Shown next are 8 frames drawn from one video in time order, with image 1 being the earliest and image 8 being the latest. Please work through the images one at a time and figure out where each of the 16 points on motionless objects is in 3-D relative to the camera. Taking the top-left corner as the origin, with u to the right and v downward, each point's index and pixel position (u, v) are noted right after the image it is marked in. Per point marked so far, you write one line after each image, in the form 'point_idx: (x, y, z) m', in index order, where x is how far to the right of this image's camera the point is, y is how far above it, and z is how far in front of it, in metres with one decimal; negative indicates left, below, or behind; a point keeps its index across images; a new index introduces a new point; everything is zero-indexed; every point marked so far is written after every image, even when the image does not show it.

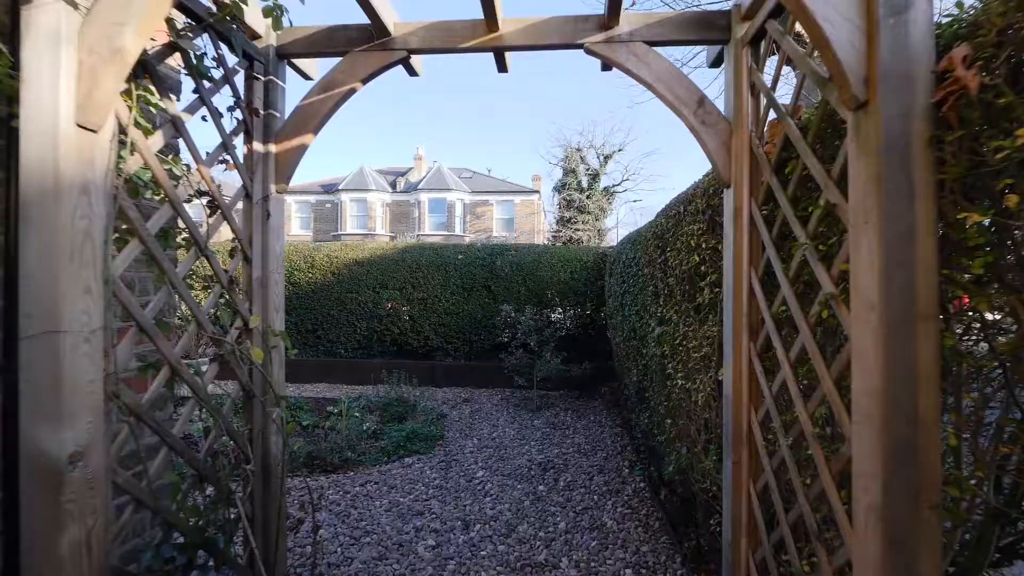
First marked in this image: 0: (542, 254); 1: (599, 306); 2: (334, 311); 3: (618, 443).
0: (+0.5, +0.5, +7.7) m
1: (+1.3, -0.3, +7.4) m
2: (-2.8, -0.4, +8.1) m
3: (+1.0, -1.5, +4.9) m
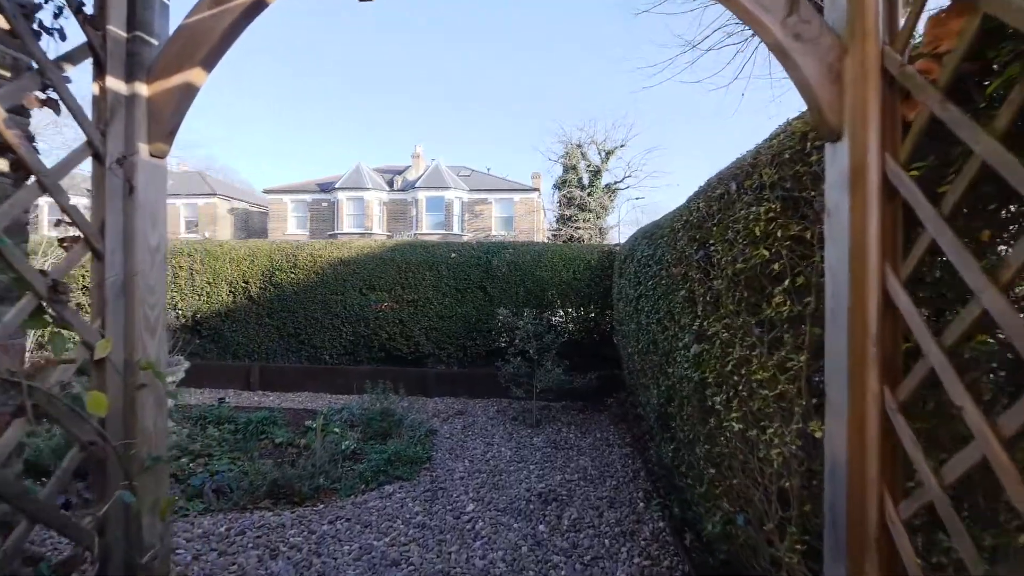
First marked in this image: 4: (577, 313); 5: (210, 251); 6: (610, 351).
0: (+0.4, +0.5, +7.1) m
1: (+1.2, -0.3, +6.8) m
2: (-2.8, -0.4, +7.5) m
3: (+1.0, -1.5, +4.3) m
4: (+0.9, -0.3, +6.8) m
5: (-4.5, +0.6, +7.9) m
6: (+1.3, -0.8, +6.8) m
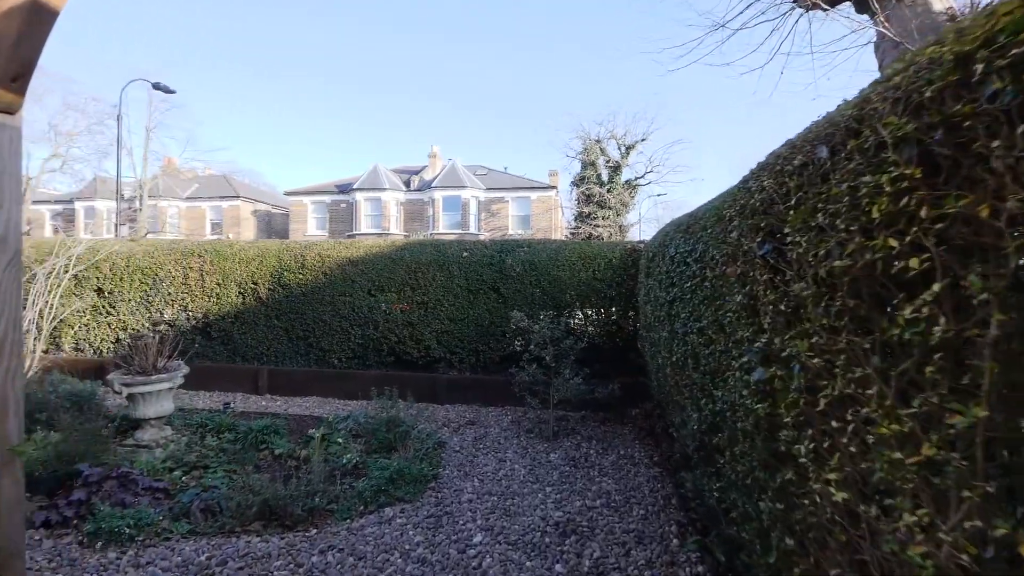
0: (+0.6, +0.5, +6.6) m
1: (+1.4, -0.3, +6.3) m
2: (-2.6, -0.4, +7.2) m
3: (+1.1, -1.5, +3.9) m
4: (+1.1, -0.3, +6.4) m
5: (-4.3, +0.5, +7.6) m
6: (+1.5, -0.8, +6.3) m
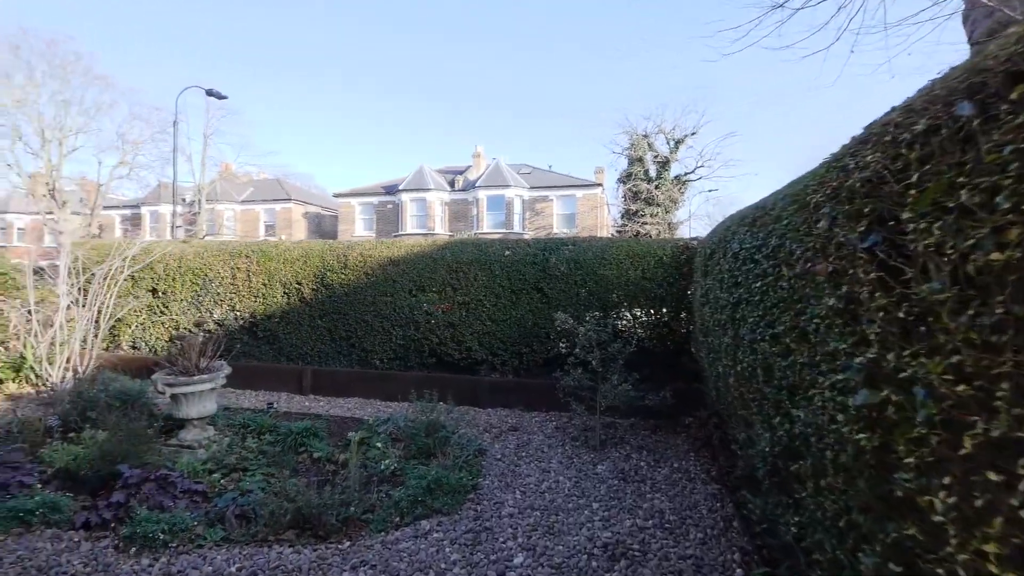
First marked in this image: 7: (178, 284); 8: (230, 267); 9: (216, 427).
0: (+1.2, +0.5, +6.3) m
1: (+1.9, -0.3, +5.9) m
2: (-2.0, -0.4, +7.1) m
3: (+1.4, -1.5, +3.5) m
4: (+1.6, -0.3, +6.0) m
5: (-3.7, +0.5, +7.7) m
6: (+2.0, -0.8, +5.9) m
7: (-5.1, +0.1, +7.9) m
8: (-4.2, +0.3, +7.8) m
9: (-3.0, -1.4, +5.3) m
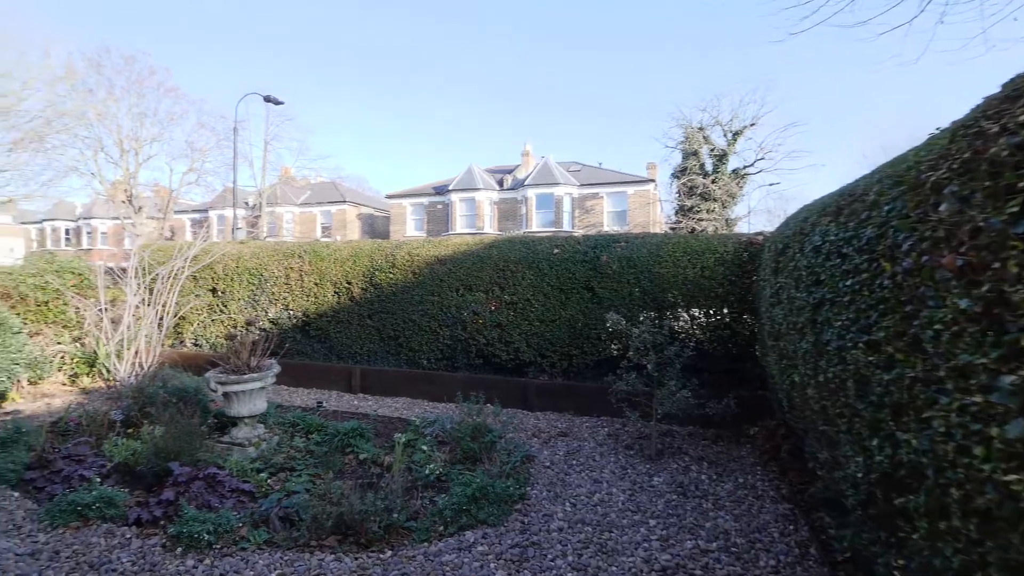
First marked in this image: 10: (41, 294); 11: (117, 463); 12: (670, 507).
0: (+1.7, +0.5, +5.9) m
1: (+2.4, -0.3, +5.5) m
2: (-1.3, -0.4, +7.1) m
3: (+1.7, -1.5, +3.2) m
4: (+2.1, -0.3, +5.6) m
5: (-2.9, +0.5, +7.8) m
6: (+2.5, -0.8, +5.4) m
7: (-4.3, +0.1, +8.1) m
8: (-3.5, +0.3, +7.9) m
9: (-2.5, -1.4, +5.3) m
10: (-6.9, -0.1, +7.5) m
11: (-3.1, -1.4, +4.1) m
12: (+1.1, -1.5, +3.7) m
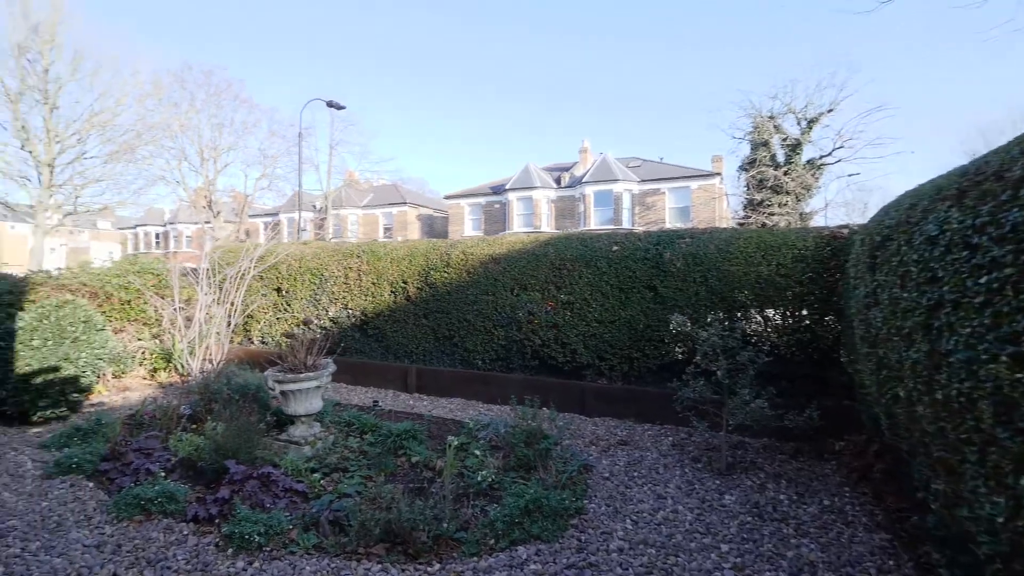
0: (+2.3, +0.5, +5.5) m
1: (+3.0, -0.3, +4.9) m
2: (-0.6, -0.4, +7.0) m
3: (+2.0, -1.5, +2.7) m
4: (+2.7, -0.3, +5.1) m
5: (-2.1, +0.6, +7.8) m
6: (+3.1, -0.8, +4.9) m
7: (-3.4, +0.1, +8.3) m
8: (-2.6, +0.3, +8.0) m
9: (-2.0, -1.4, +5.4) m
10: (-6.0, -0.1, +8.0) m
11: (-2.7, -1.4, +4.2) m
12: (+1.5, -1.5, +3.3) m
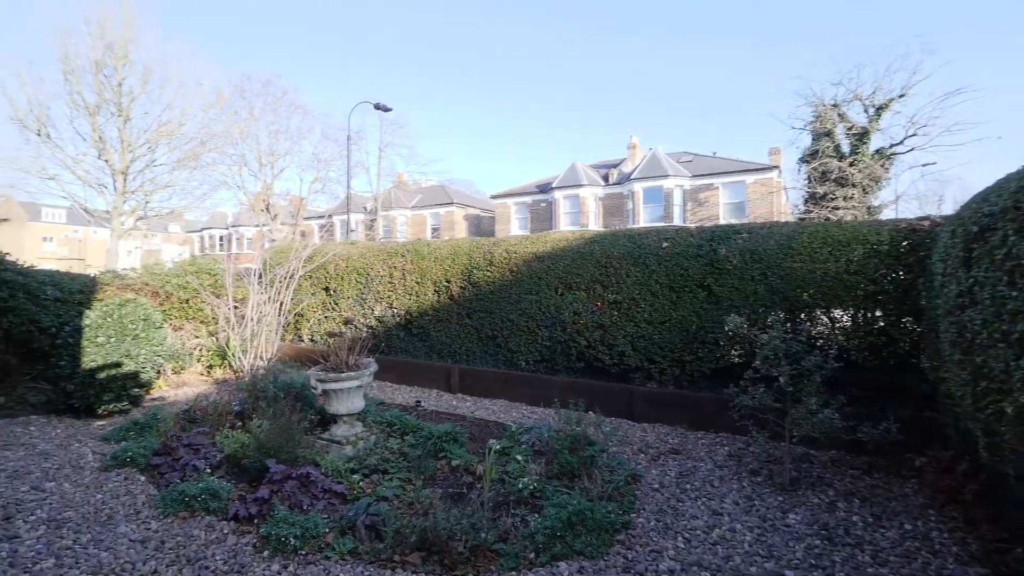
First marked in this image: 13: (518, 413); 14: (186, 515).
0: (+2.8, +0.5, +5.1) m
1: (+3.4, -0.2, +4.4) m
2: (0.0, -0.4, +6.8) m
3: (+2.2, -1.5, +2.3) m
4: (+3.1, -0.3, +4.6) m
5: (-1.4, +0.6, +7.8) m
6: (+3.4, -0.8, +4.4) m
7: (-2.7, +0.1, +8.4) m
8: (-1.9, +0.3, +8.0) m
9: (-1.5, -1.4, +5.3) m
10: (-5.3, -0.1, +8.4) m
11: (-2.3, -1.4, +4.2) m
12: (+1.7, -1.5, +3.0) m
13: (+0.1, -1.5, +6.2) m
14: (-2.3, -1.6, +3.6) m
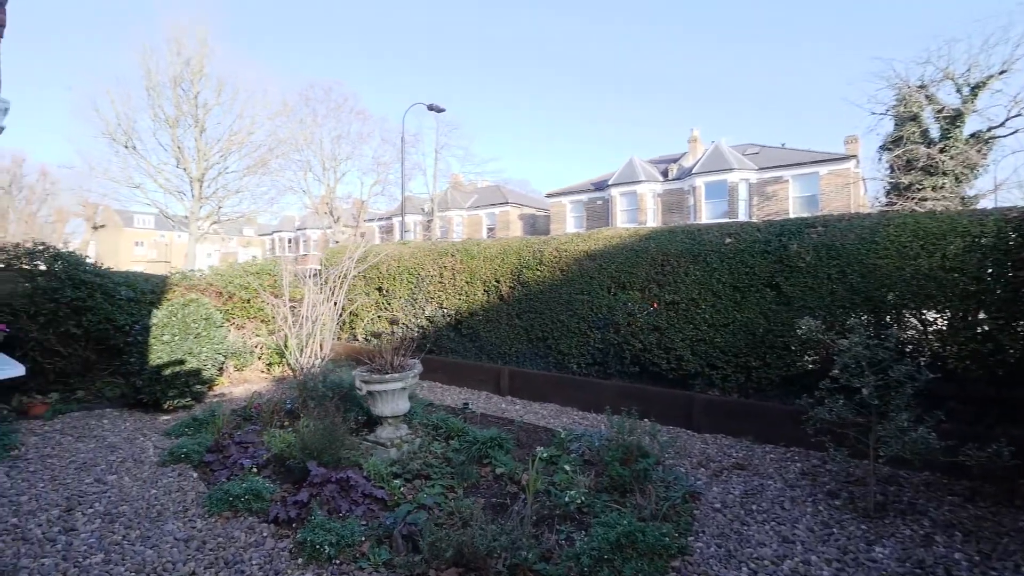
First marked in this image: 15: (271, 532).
0: (+3.2, +0.5, +4.5) m
1: (+3.7, -0.2, +3.8) m
2: (+0.7, -0.3, +6.5) m
3: (+2.3, -1.5, +1.9) m
4: (+3.5, -0.3, +4.1) m
5: (-0.7, +0.6, +7.7) m
6: (+3.8, -0.8, +3.8) m
7: (-1.9, +0.1, +8.4) m
8: (-1.2, +0.3, +8.0) m
9: (-1.0, -1.4, +5.3) m
10: (-4.5, -0.1, +8.7) m
11: (-2.0, -1.4, +4.2) m
12: (+1.9, -1.5, +2.5) m
13: (+0.6, -1.5, +5.9) m
14: (-2.0, -1.6, +3.6) m
15: (-1.6, -1.6, +3.4) m
